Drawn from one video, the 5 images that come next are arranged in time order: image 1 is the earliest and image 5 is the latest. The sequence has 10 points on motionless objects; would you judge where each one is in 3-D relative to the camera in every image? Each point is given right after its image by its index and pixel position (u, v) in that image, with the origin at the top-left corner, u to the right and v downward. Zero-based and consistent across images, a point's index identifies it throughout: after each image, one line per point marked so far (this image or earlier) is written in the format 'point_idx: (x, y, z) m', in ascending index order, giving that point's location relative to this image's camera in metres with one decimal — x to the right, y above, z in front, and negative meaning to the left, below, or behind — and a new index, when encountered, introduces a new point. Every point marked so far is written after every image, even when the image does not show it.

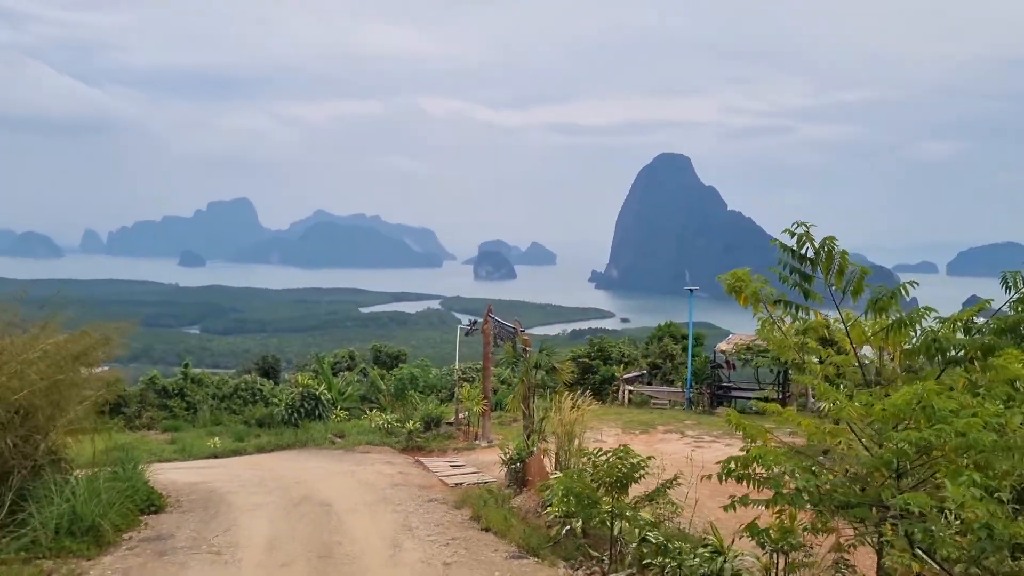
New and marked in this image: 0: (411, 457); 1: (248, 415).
0: (-1.4, -2.3, +10.9) m
1: (-5.0, -2.5, +15.5) m
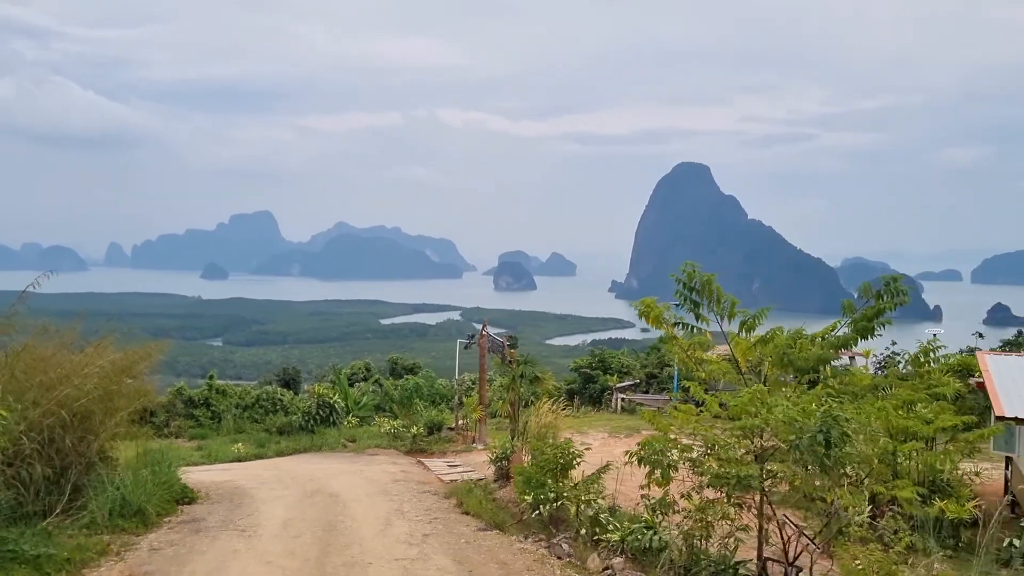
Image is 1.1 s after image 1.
0: (-1.5, -2.5, +12.1) m
1: (-5.0, -2.8, +16.9) m
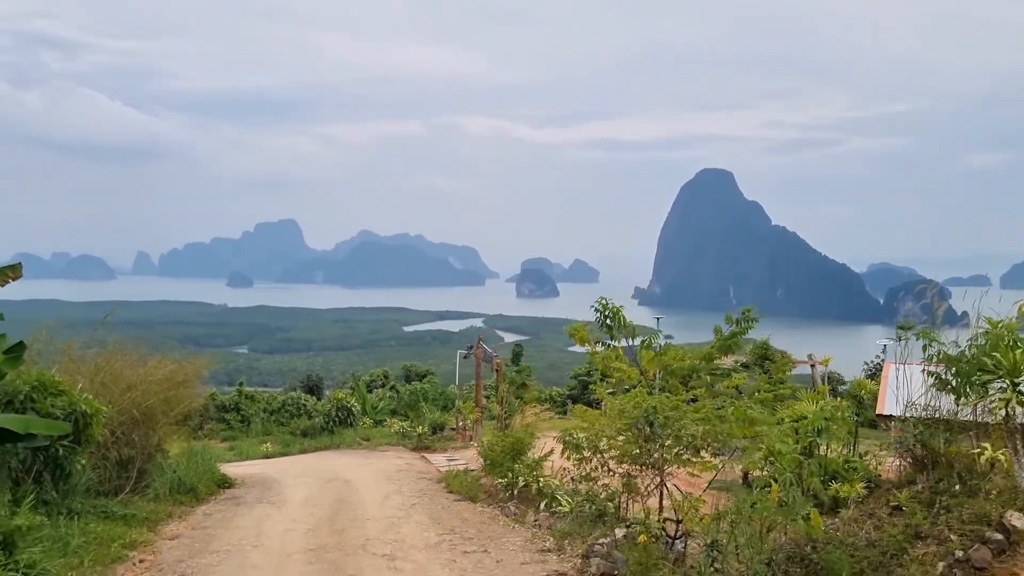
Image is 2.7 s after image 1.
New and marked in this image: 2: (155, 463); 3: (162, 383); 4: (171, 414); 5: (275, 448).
0: (-1.6, -2.9, +14.1) m
1: (-5.1, -3.2, +18.9) m
2: (-4.3, -2.1, +9.8) m
3: (-4.3, -1.2, +9.8) m
4: (-4.2, -1.6, +10.1) m
5: (-4.9, -3.3, +16.8) m
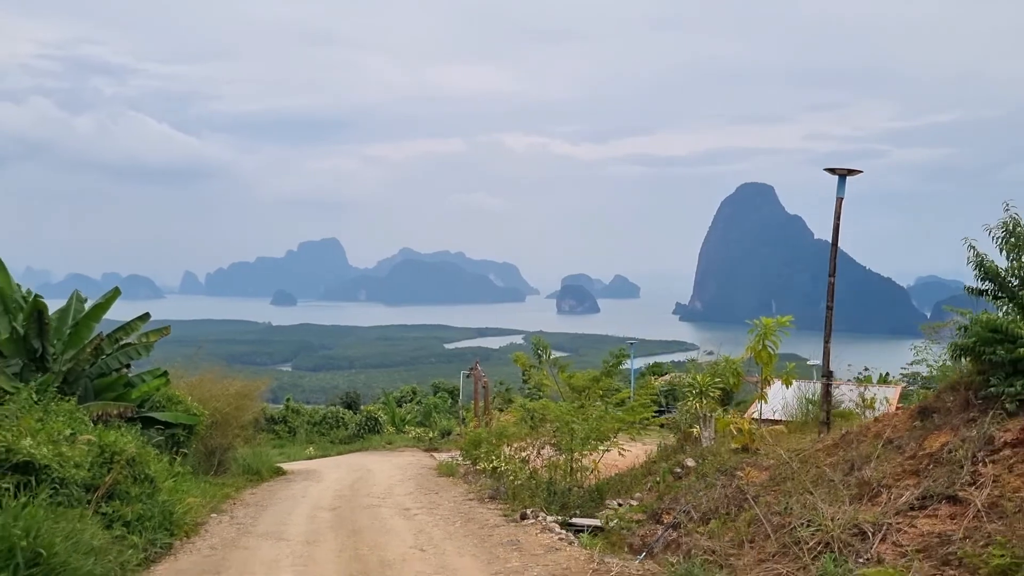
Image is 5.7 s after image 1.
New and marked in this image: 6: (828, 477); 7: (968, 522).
0: (-1.9, -3.6, +17.9) m
1: (-5.0, -4.1, +22.9) m
2: (-4.7, -2.8, +13.7) m
3: (-4.7, -1.8, +13.8) m
4: (-4.7, -2.2, +14.0) m
5: (-4.9, -4.1, +20.7) m
6: (+2.1, -1.3, +5.4) m
7: (+2.4, -1.2, +4.2) m
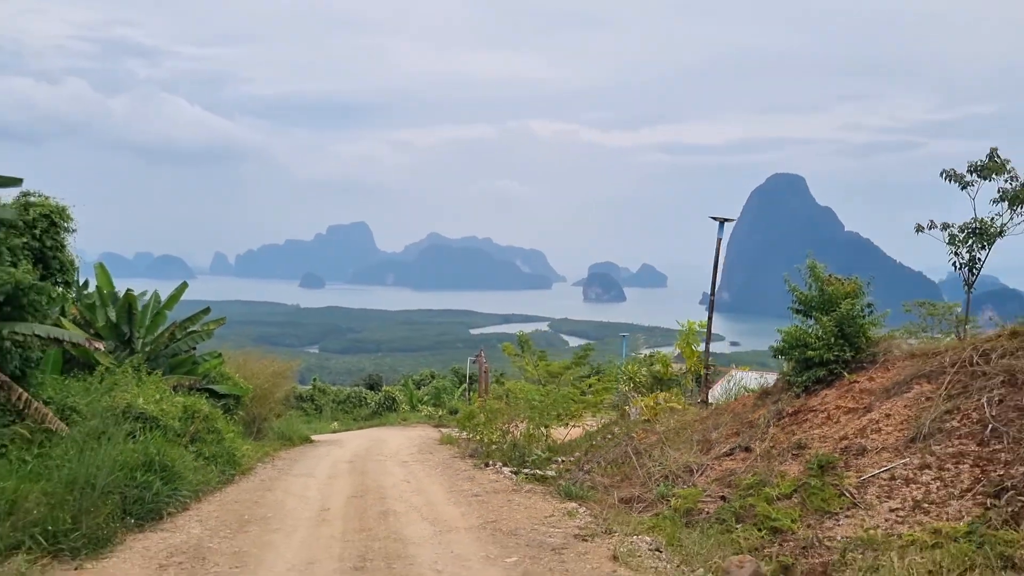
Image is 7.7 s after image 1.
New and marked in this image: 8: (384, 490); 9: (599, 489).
0: (-1.9, -3.5, +20.4) m
1: (-4.9, -3.8, +25.5) m
2: (-4.9, -2.7, +16.3) m
3: (-4.9, -1.7, +16.4) m
4: (-4.8, -2.2, +16.6) m
5: (-4.9, -3.9, +23.3) m
6: (+1.7, -1.4, +7.8) m
7: (+1.9, -1.4, +6.6) m
8: (-1.2, -1.8, +7.4) m
9: (+0.8, -1.8, +7.2) m
